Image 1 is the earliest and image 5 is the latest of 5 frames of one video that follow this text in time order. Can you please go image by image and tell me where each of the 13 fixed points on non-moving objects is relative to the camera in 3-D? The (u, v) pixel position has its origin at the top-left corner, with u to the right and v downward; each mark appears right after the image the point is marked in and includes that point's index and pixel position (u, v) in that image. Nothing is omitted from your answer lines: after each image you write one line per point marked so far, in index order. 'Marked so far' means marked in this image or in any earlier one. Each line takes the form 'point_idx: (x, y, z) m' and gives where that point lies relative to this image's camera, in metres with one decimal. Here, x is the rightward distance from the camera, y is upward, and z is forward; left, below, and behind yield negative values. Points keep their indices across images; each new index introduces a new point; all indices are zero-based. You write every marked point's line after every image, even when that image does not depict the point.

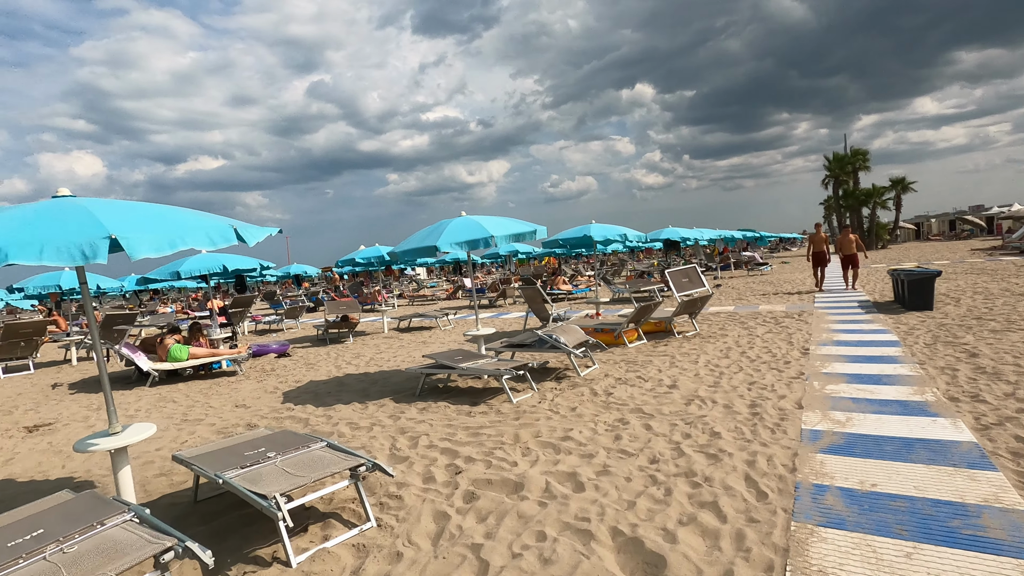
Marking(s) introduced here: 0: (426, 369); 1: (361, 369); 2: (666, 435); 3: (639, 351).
0: (-0.9, -0.9, +5.6) m
1: (-2.2, -1.2, +7.8) m
2: (+1.1, -1.0, +3.8) m
3: (+1.7, -0.8, +7.0) m
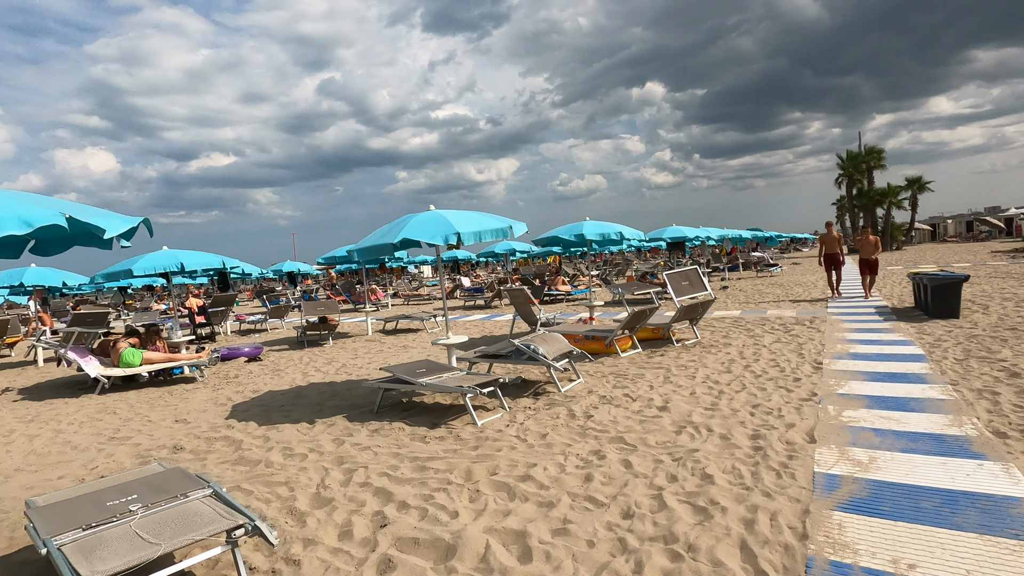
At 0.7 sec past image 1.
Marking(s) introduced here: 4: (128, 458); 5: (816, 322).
0: (-1.2, -0.9, +5.0) m
1: (-2.5, -1.2, +7.2) m
2: (+0.8, -1.1, +3.1) m
3: (+1.4, -0.9, +6.3) m
4: (-3.0, -1.3, +4.2) m
5: (+4.7, -0.5, +8.1) m
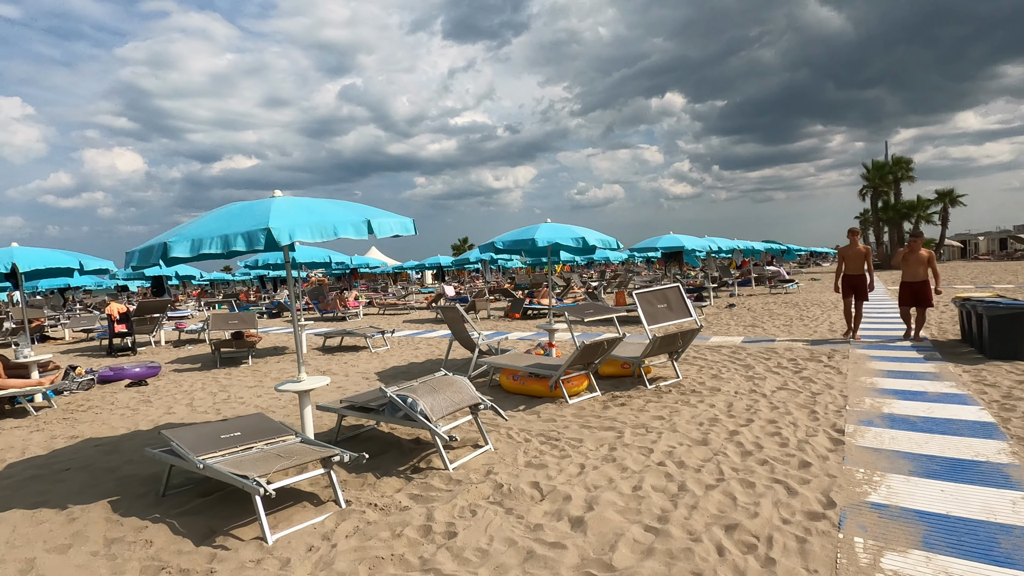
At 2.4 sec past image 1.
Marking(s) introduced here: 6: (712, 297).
0: (-2.1, -1.0, +3.3) m
1: (-3.3, -1.3, +5.5) m
2: (-0.2, -1.3, +1.4) m
3: (+0.6, -1.1, +4.6) m
4: (-4.0, -1.4, +2.6) m
5: (+3.9, -0.9, +6.3) m
6: (+5.7, -0.3, +15.1) m
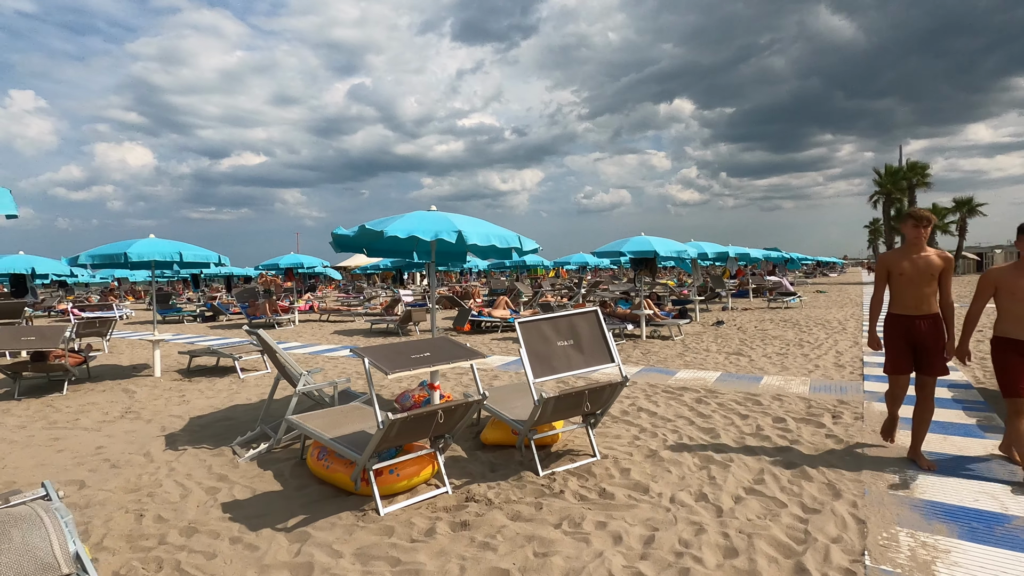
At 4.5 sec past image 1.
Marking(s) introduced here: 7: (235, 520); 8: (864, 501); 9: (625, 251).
0: (-3.4, -1.1, +1.2) m
1: (-4.6, -1.4, +3.5) m
2: (-1.5, -1.4, -0.7) m
3: (-0.7, -1.3, +2.5) m
4: (-5.3, -1.4, +0.5) m
5: (+2.6, -1.1, +4.2) m
6: (+4.6, -0.6, +12.9) m
7: (-1.5, -1.3, +2.9) m
8: (+2.0, -1.2, +2.9) m
9: (+2.0, +0.6, +9.0) m
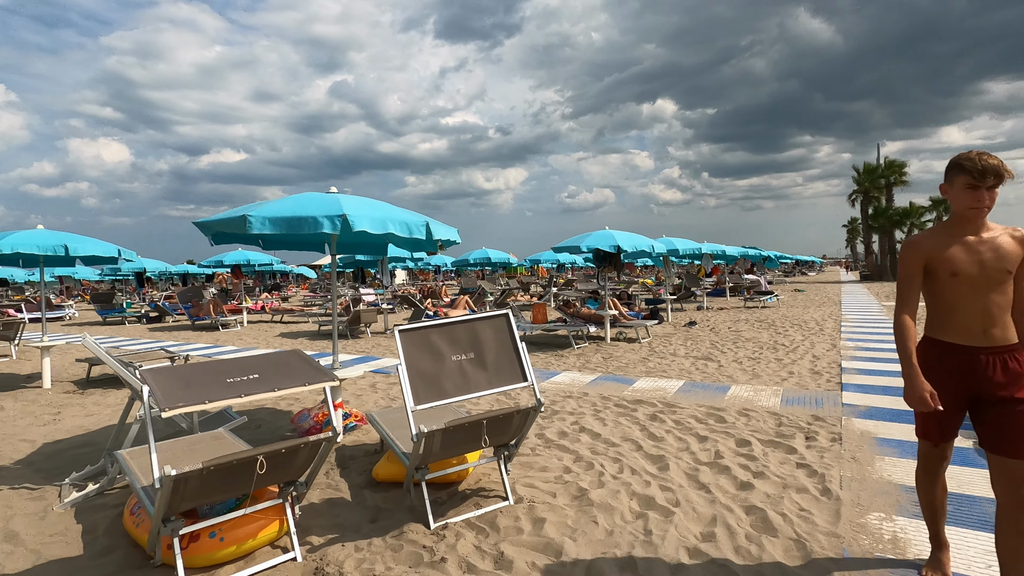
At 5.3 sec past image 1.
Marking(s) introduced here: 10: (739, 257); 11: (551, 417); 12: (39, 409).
0: (-3.9, -1.1, +0.3) m
1: (-5.2, -1.4, +2.5) m
2: (-1.9, -1.4, -1.6) m
3: (-1.3, -1.2, +1.6) m
4: (-5.8, -1.4, -0.4) m
5: (+2.0, -1.1, +3.4) m
6: (+3.7, -0.5, +12.3) m
7: (-2.1, -1.3, +2.1) m
8: (+1.4, -1.2, +2.2) m
9: (+1.2, +0.6, +8.3) m
10: (+8.5, +1.2, +19.8) m
11: (+0.3, -1.1, +4.6) m
12: (-4.8, -1.2, +5.4) m
